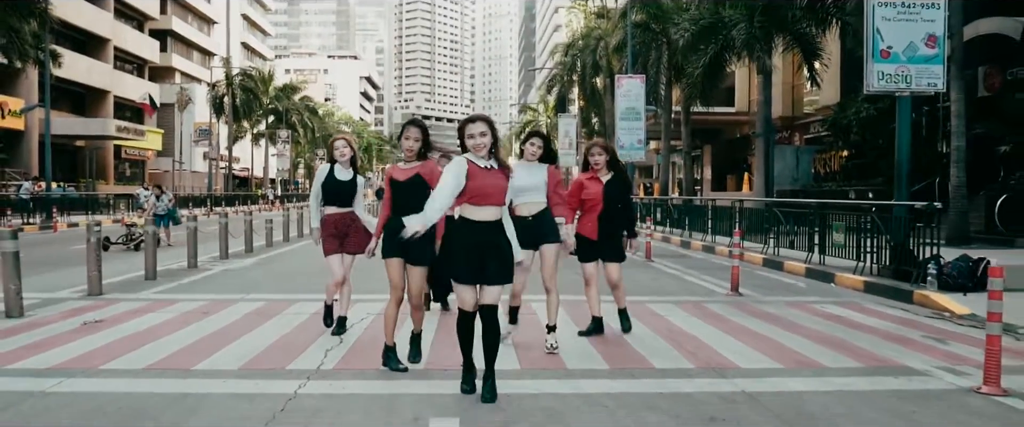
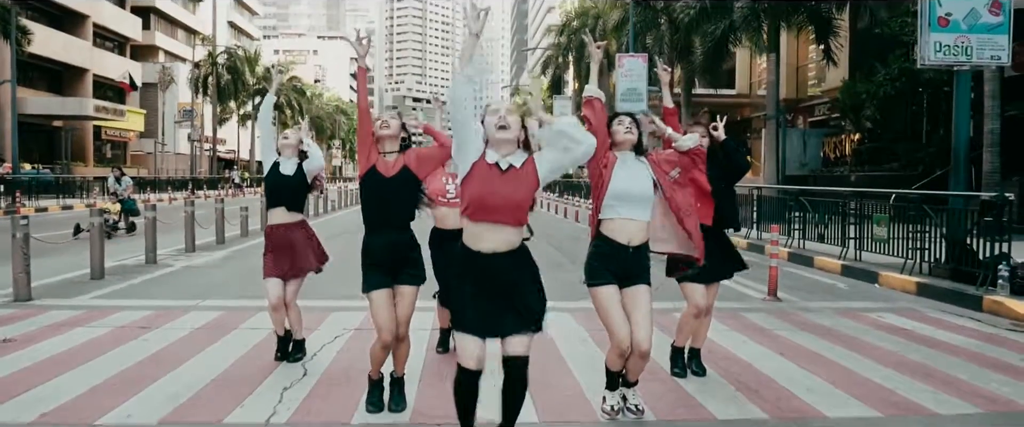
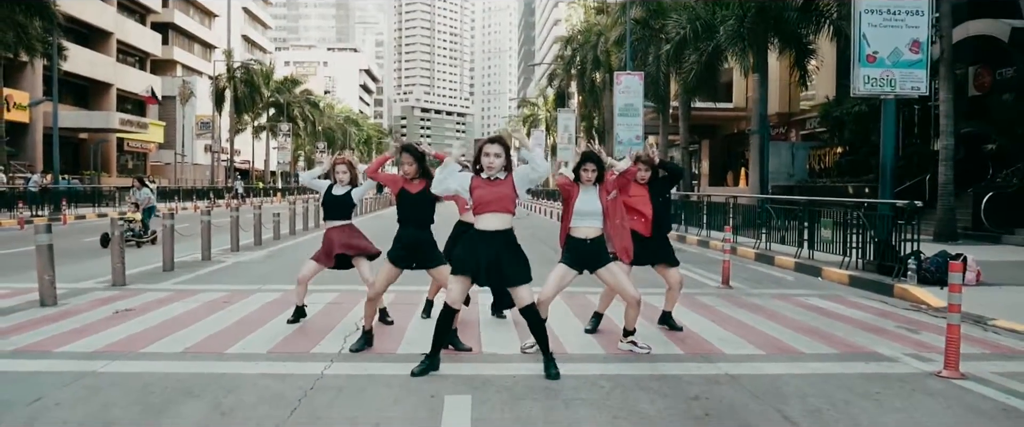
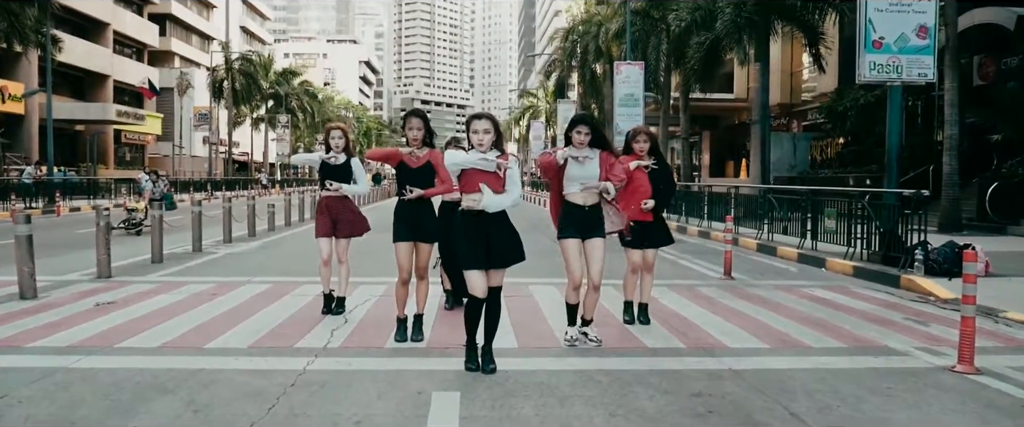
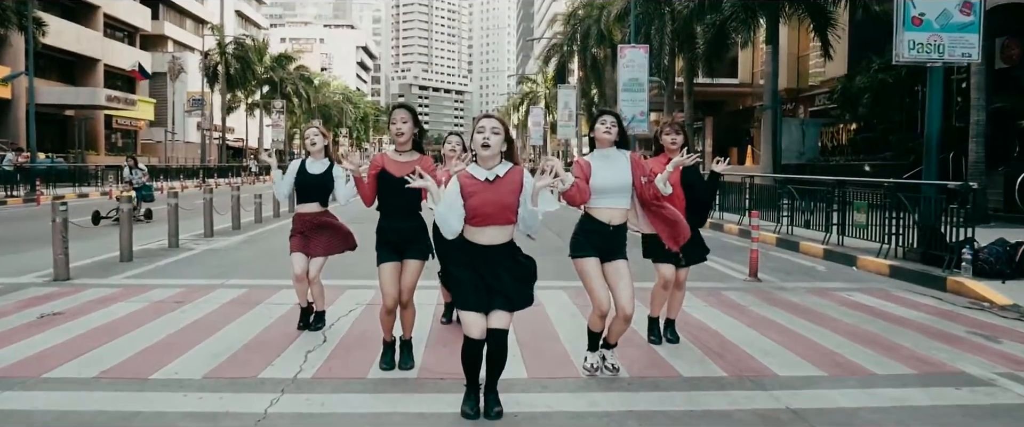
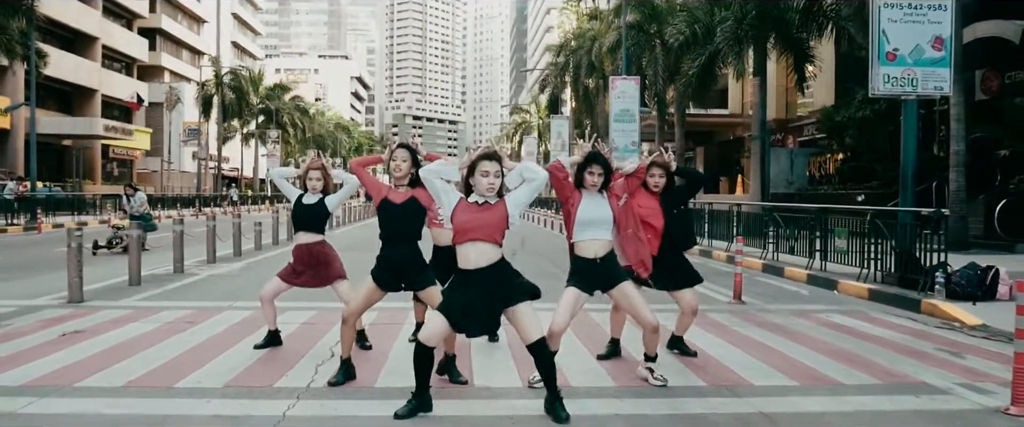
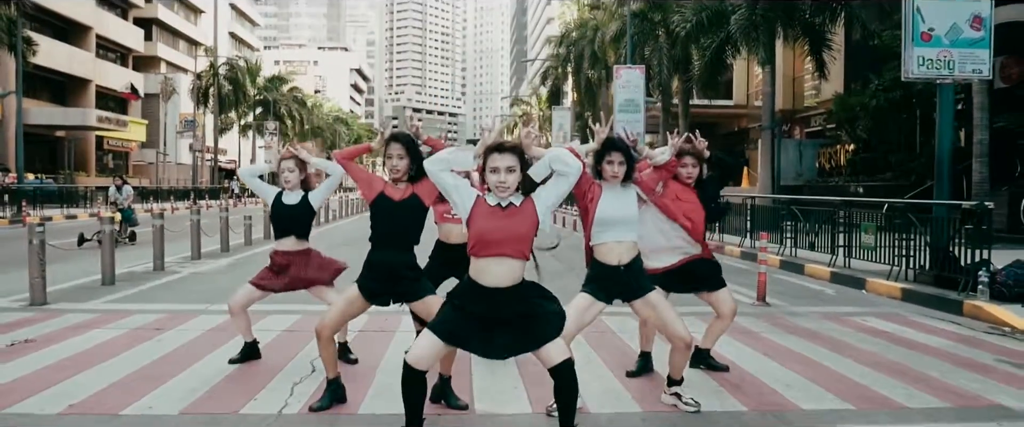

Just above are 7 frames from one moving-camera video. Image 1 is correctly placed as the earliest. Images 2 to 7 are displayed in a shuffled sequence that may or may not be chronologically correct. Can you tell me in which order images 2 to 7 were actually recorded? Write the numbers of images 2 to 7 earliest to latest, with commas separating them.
4, 5, 2, 7, 6, 3
